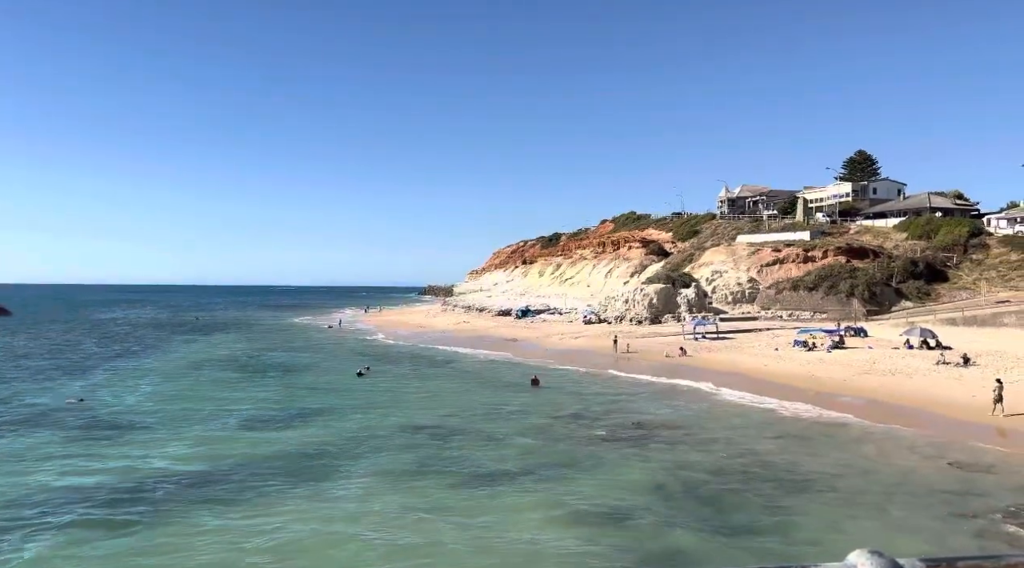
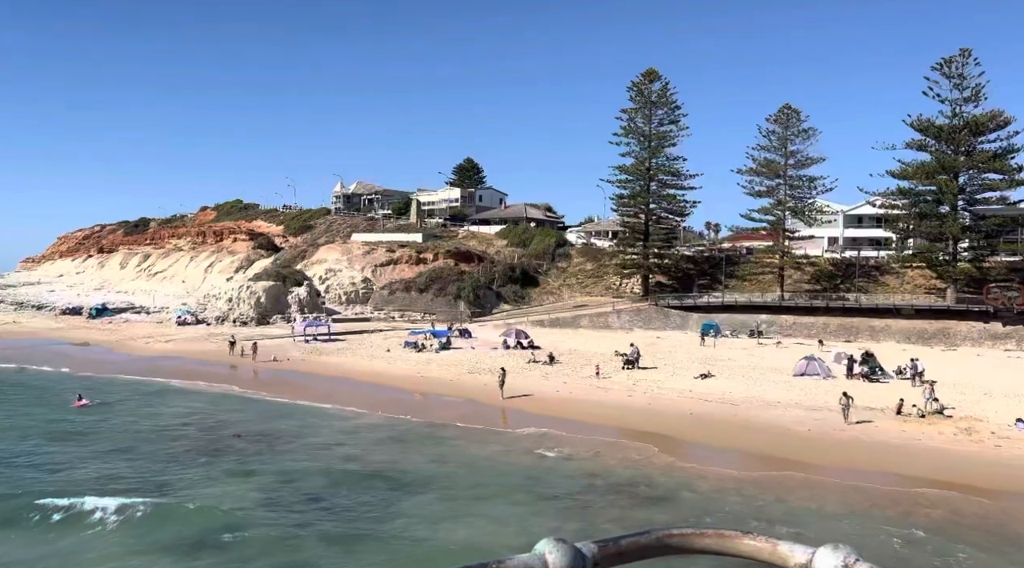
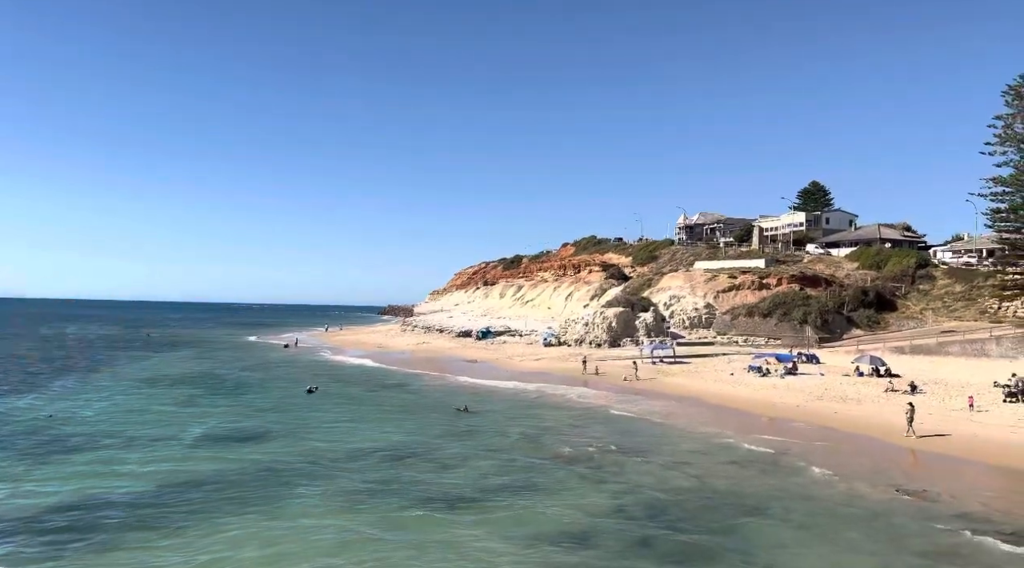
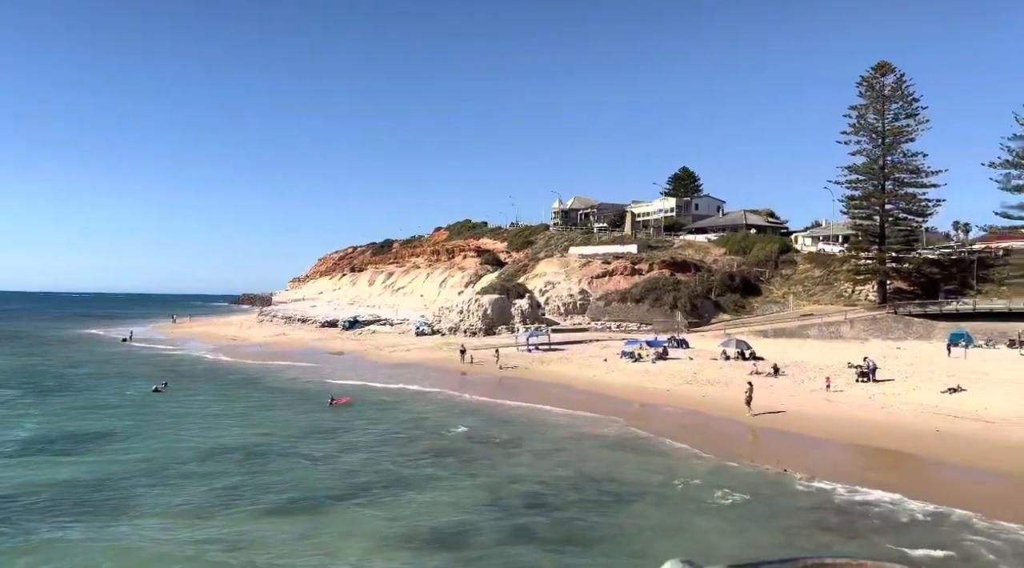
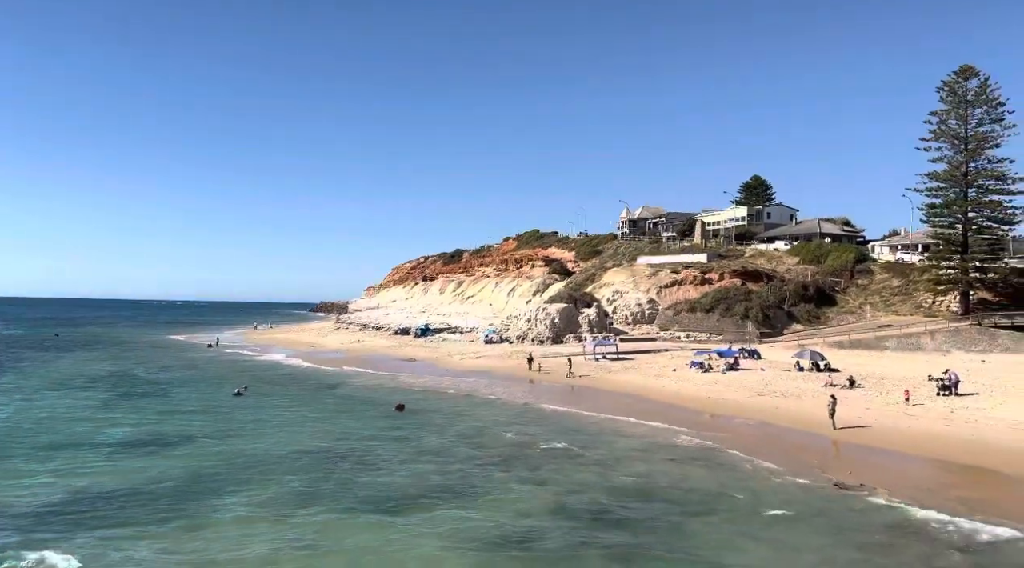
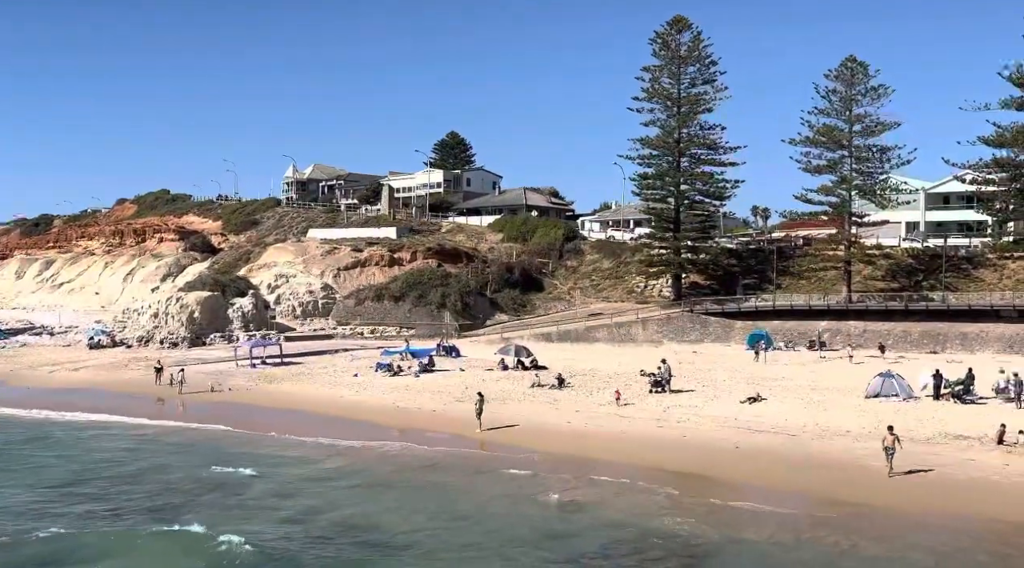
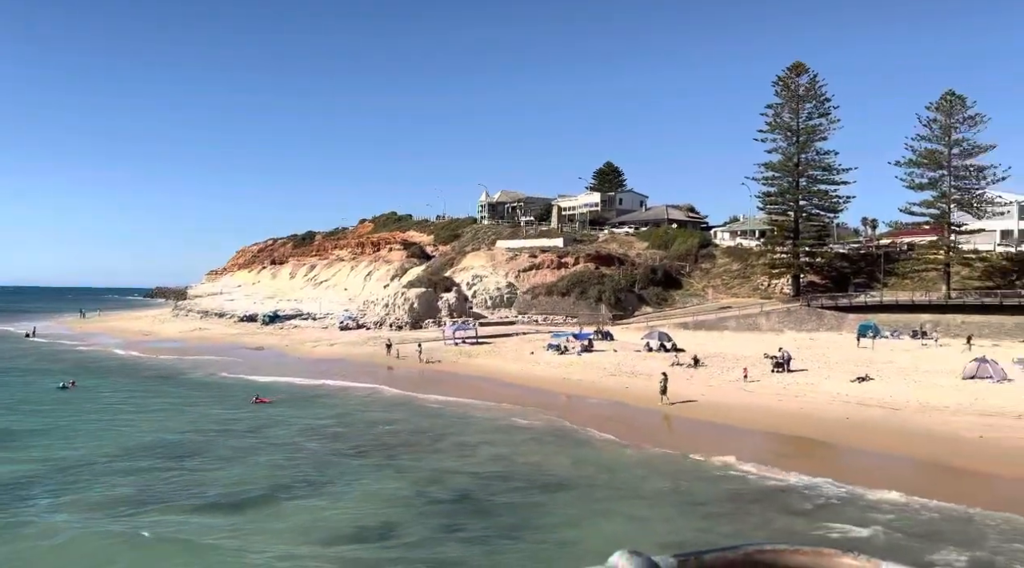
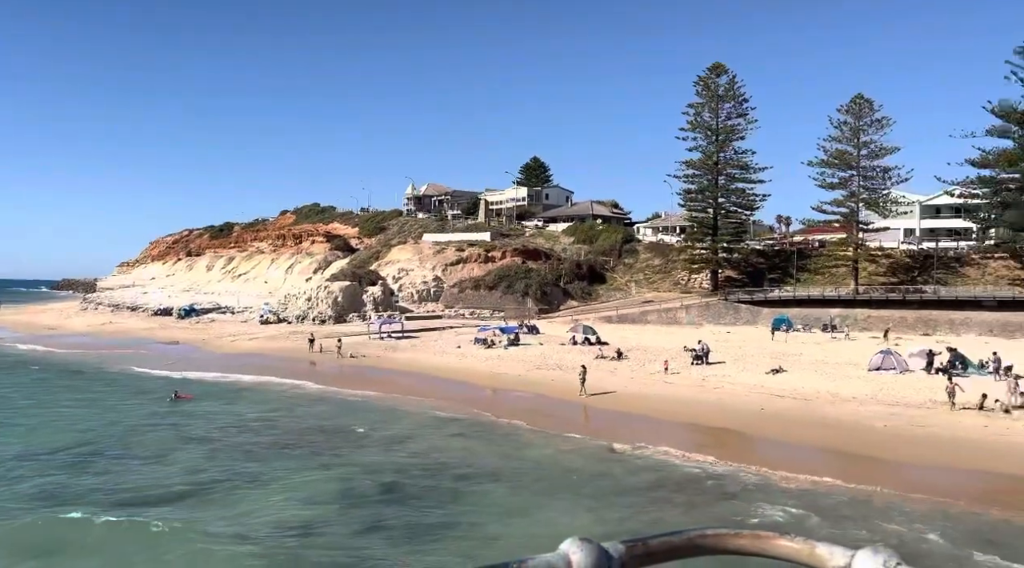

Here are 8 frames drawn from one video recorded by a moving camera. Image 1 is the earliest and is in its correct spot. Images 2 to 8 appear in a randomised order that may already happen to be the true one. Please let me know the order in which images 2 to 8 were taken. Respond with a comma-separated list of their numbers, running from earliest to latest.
3, 5, 4, 7, 8, 2, 6
